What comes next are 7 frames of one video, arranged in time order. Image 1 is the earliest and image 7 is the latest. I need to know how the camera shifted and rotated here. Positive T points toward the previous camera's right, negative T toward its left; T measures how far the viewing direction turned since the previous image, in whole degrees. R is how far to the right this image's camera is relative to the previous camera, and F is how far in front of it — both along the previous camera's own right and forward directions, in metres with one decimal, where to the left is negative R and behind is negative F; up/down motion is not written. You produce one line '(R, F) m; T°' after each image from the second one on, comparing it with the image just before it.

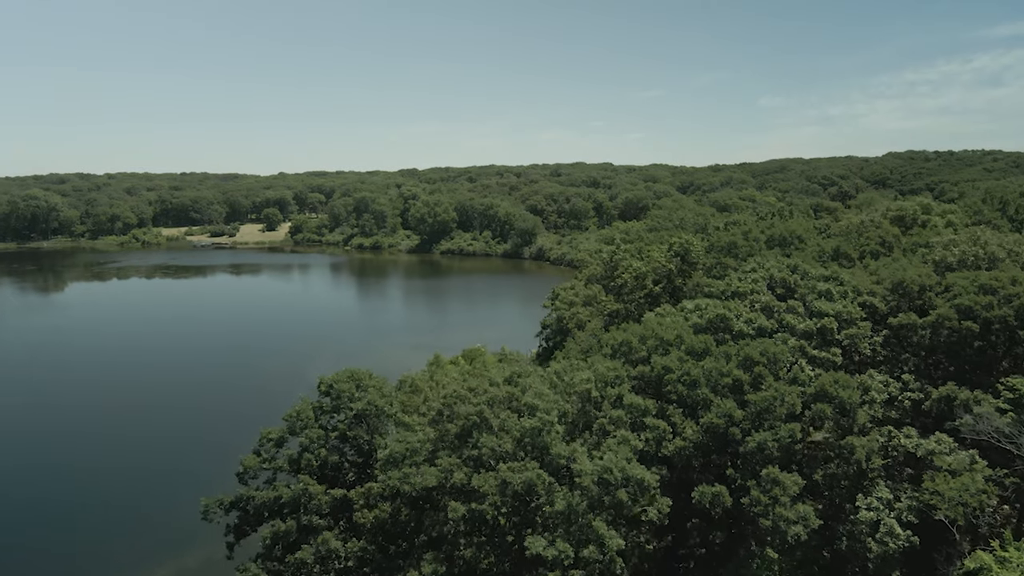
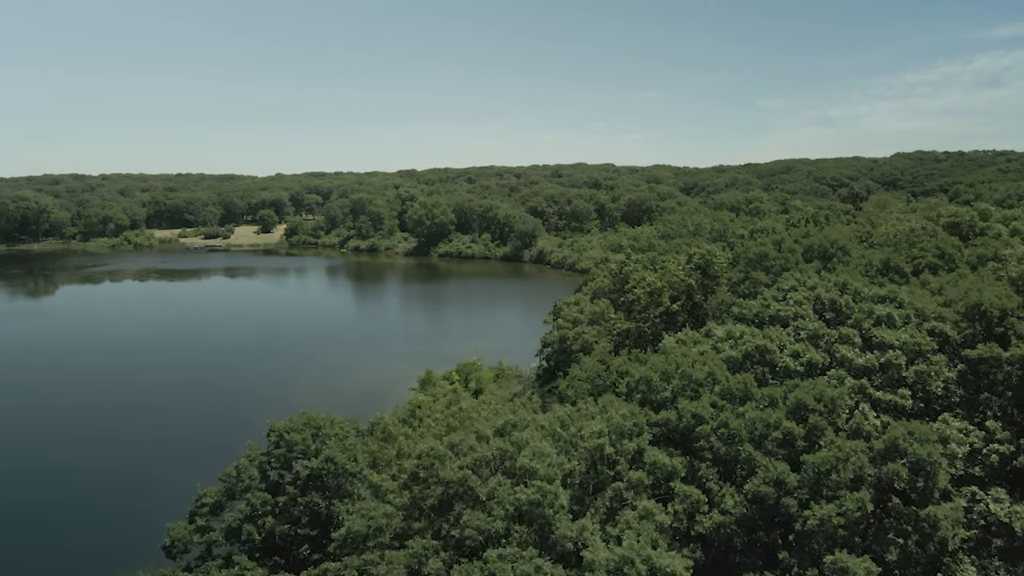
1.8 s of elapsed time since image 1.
(+0.1, +3.0) m; 0°
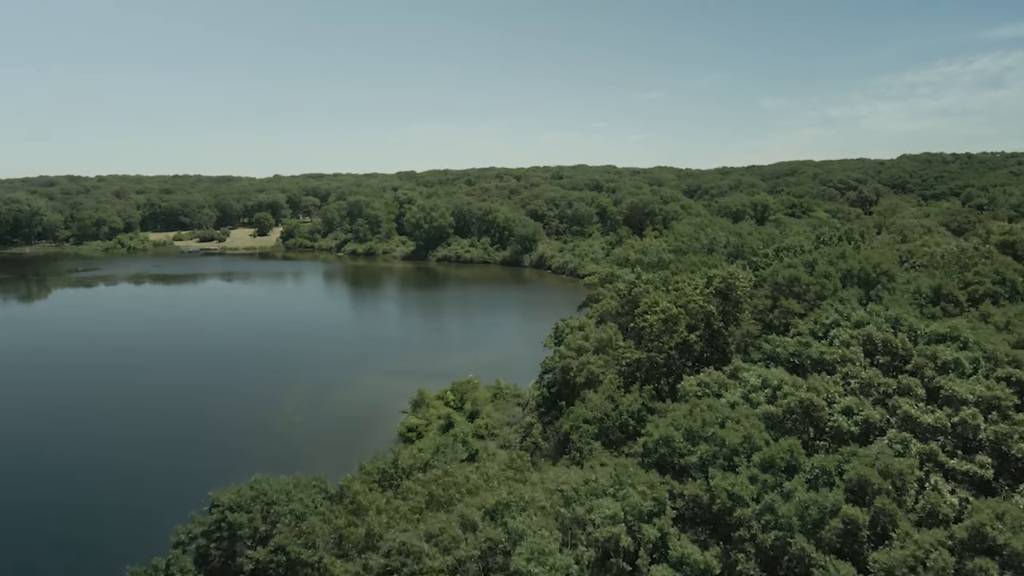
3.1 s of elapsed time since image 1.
(+0.1, +2.3) m; 0°
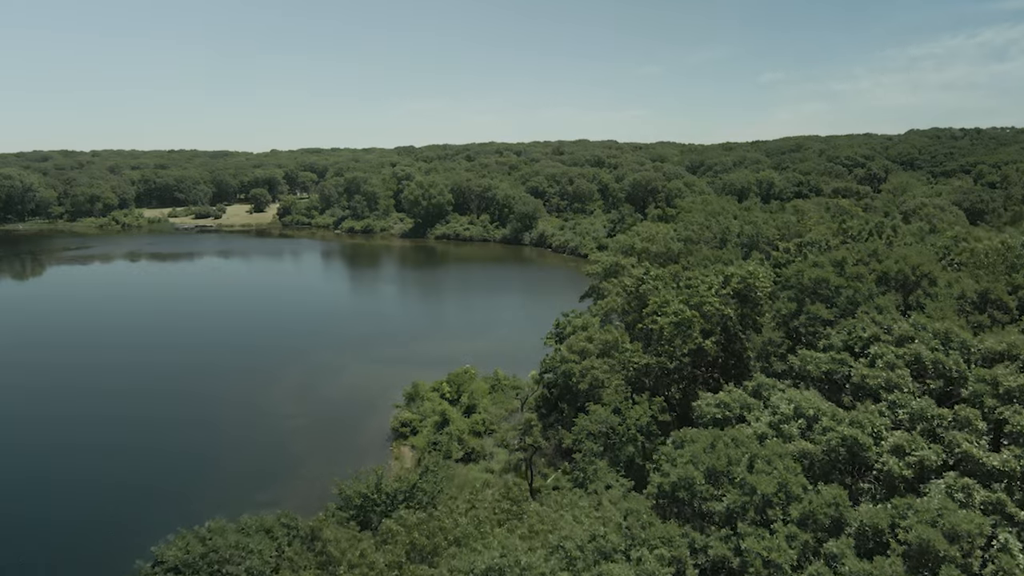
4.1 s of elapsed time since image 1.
(+0.1, +1.7) m; 0°
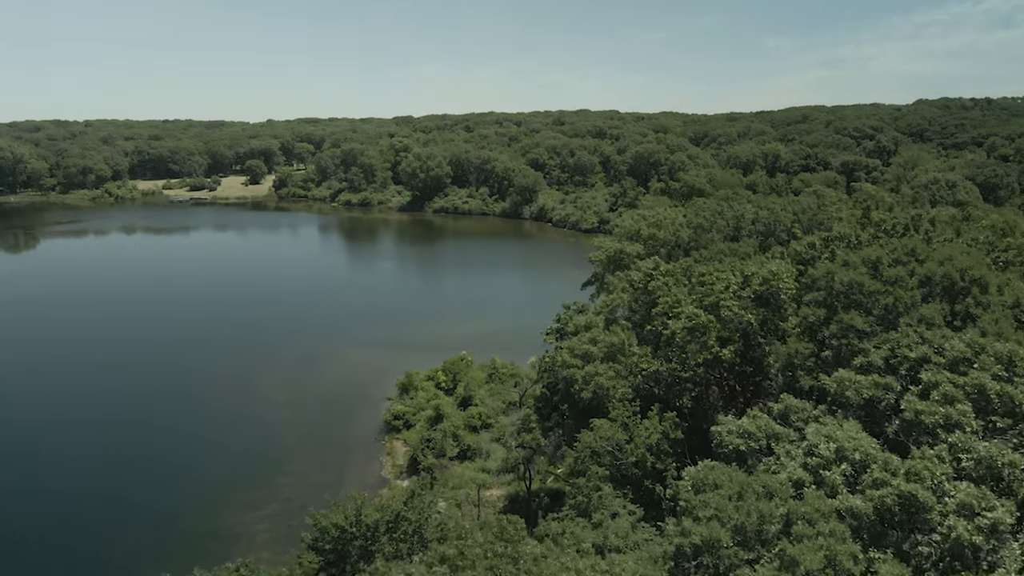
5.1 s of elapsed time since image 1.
(+0.1, +1.7) m; 0°
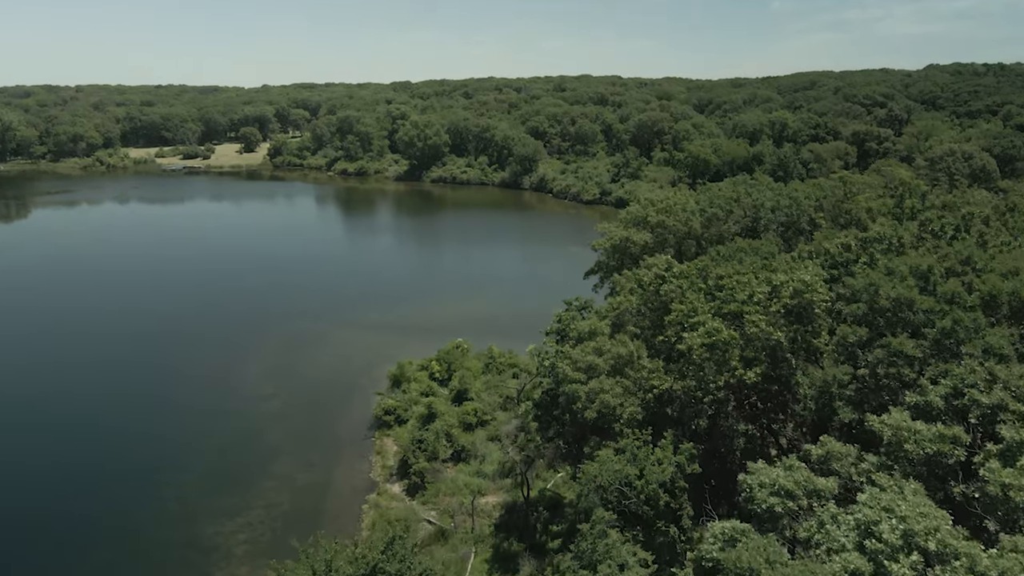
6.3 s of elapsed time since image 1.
(+0.1, +1.9) m; 0°
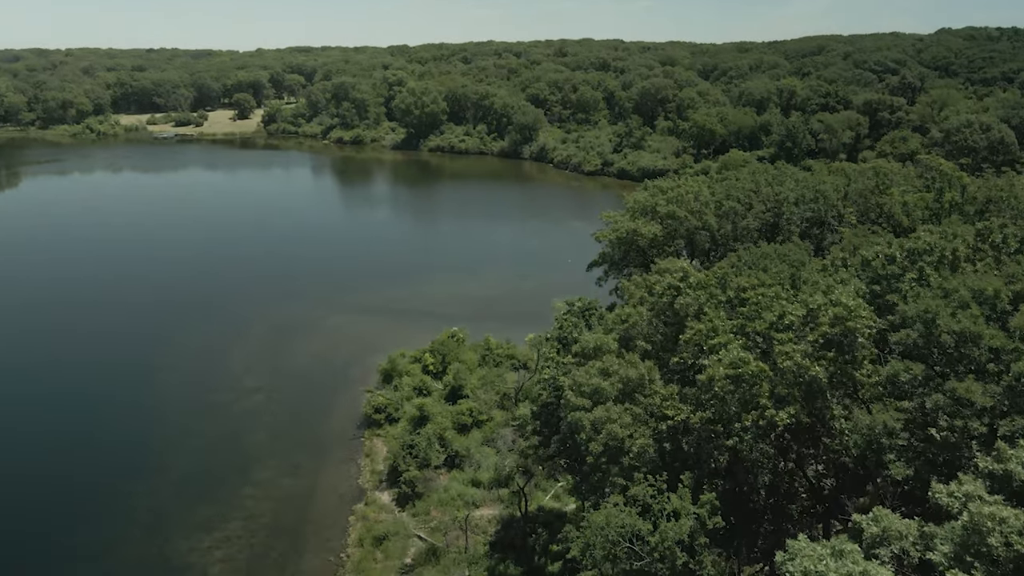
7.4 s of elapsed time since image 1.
(+0.1, +1.8) m; 0°
